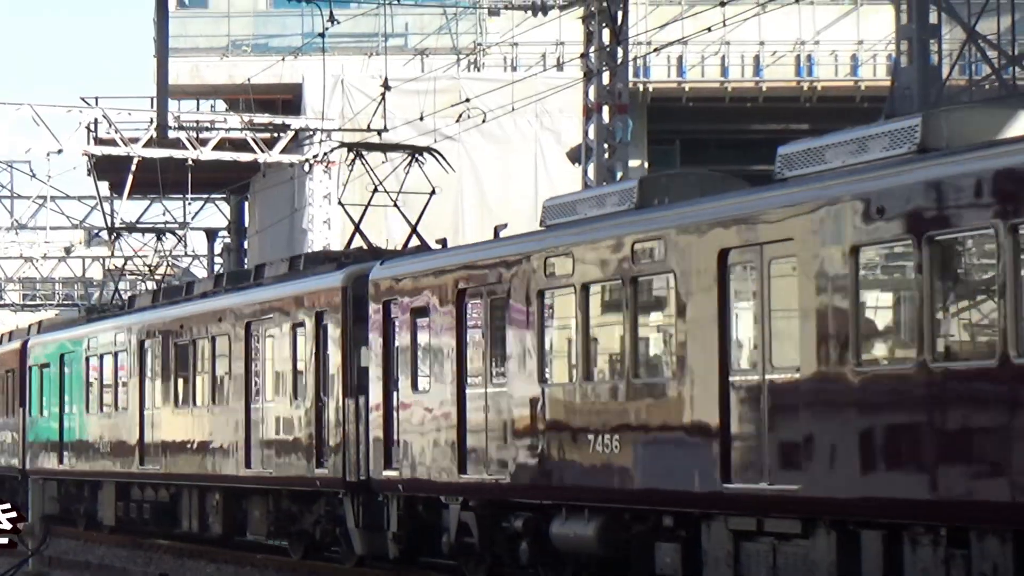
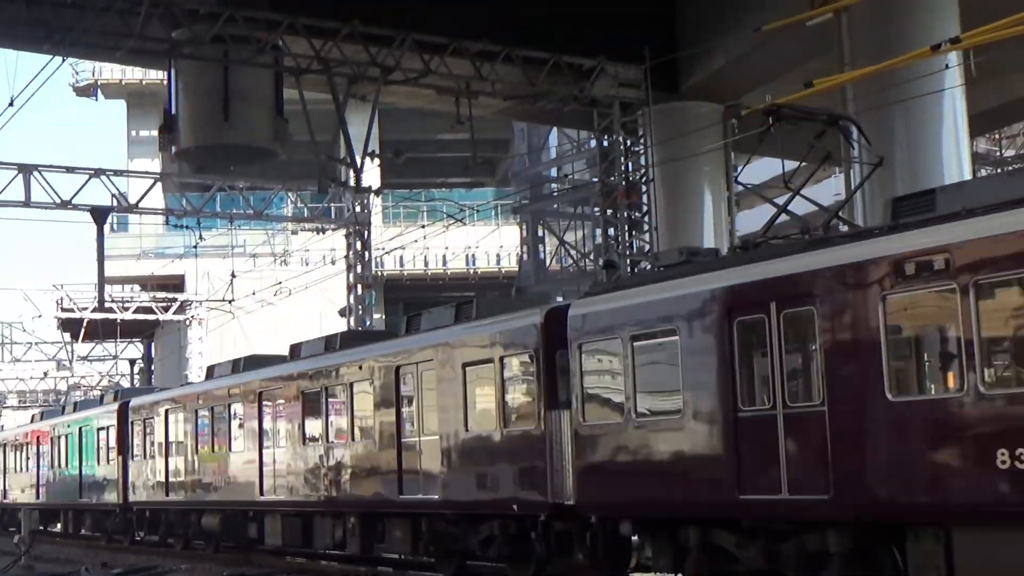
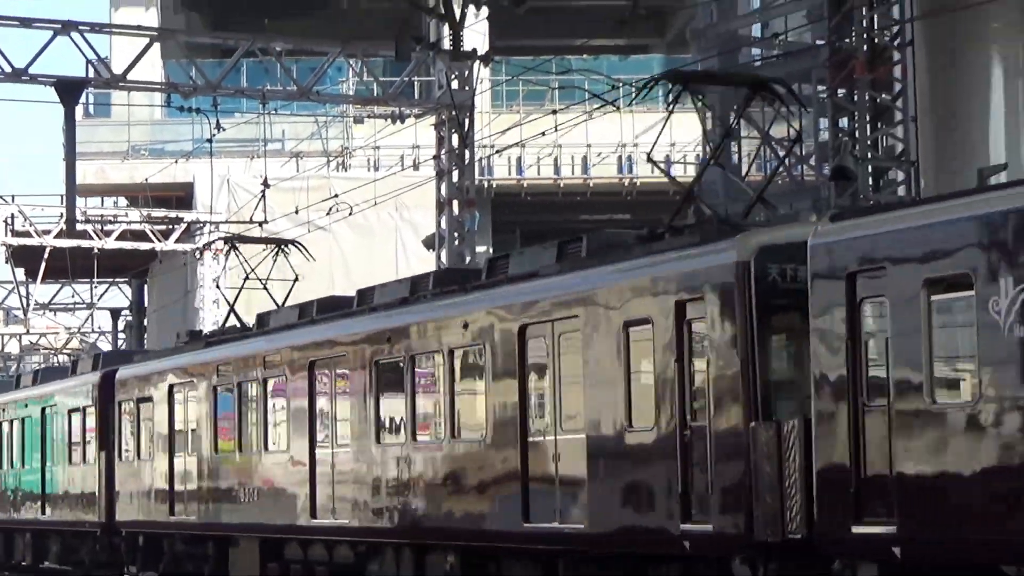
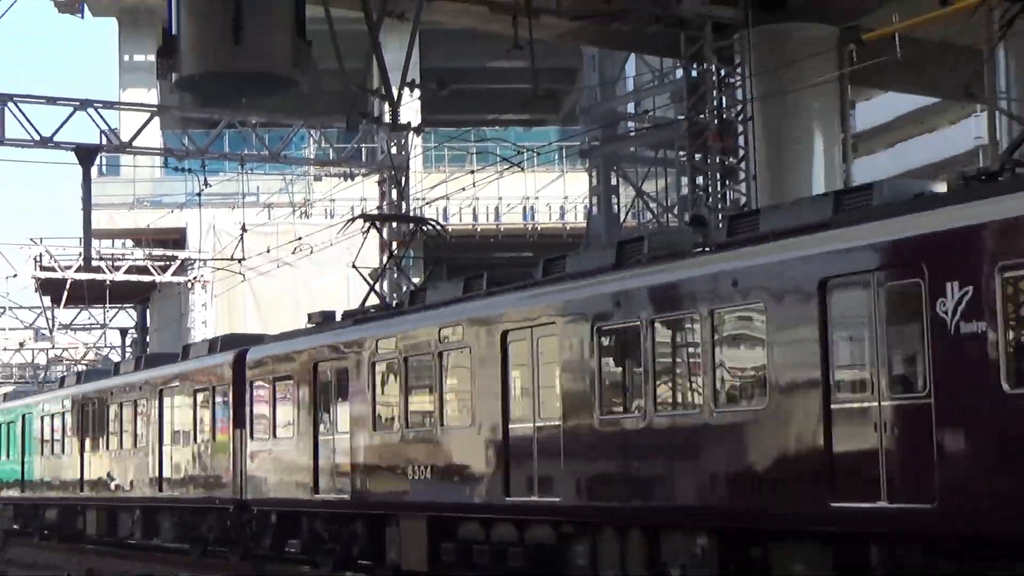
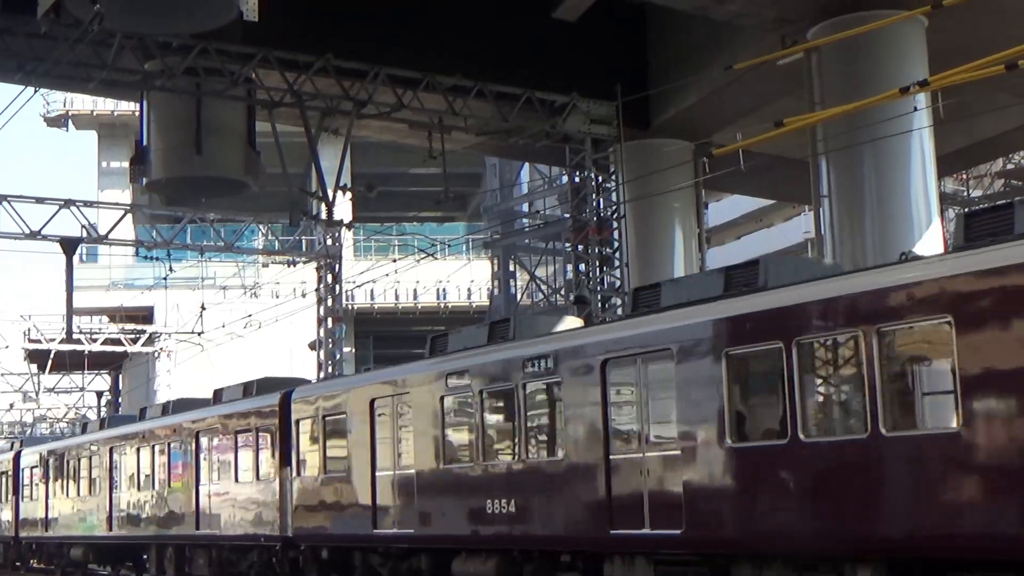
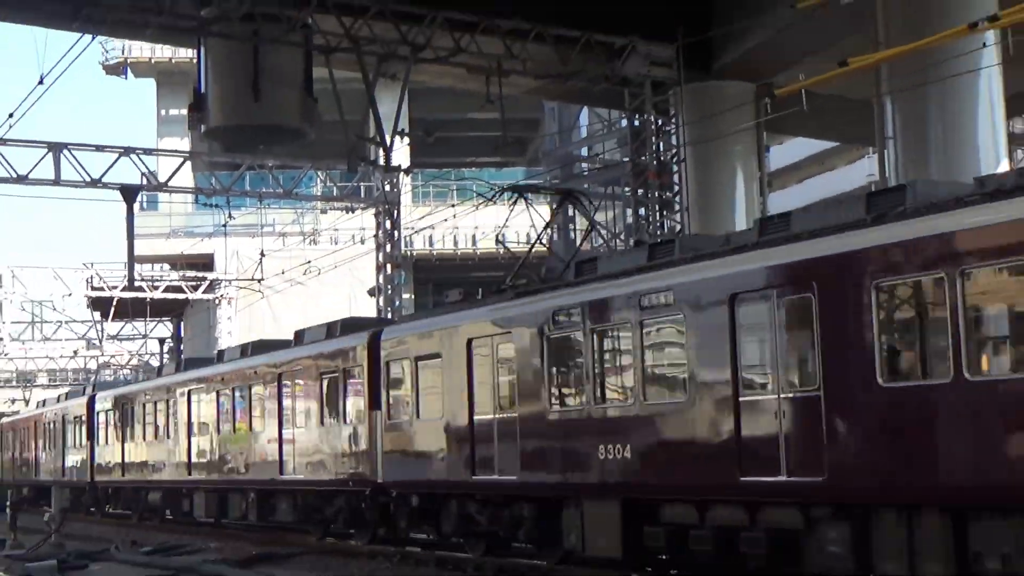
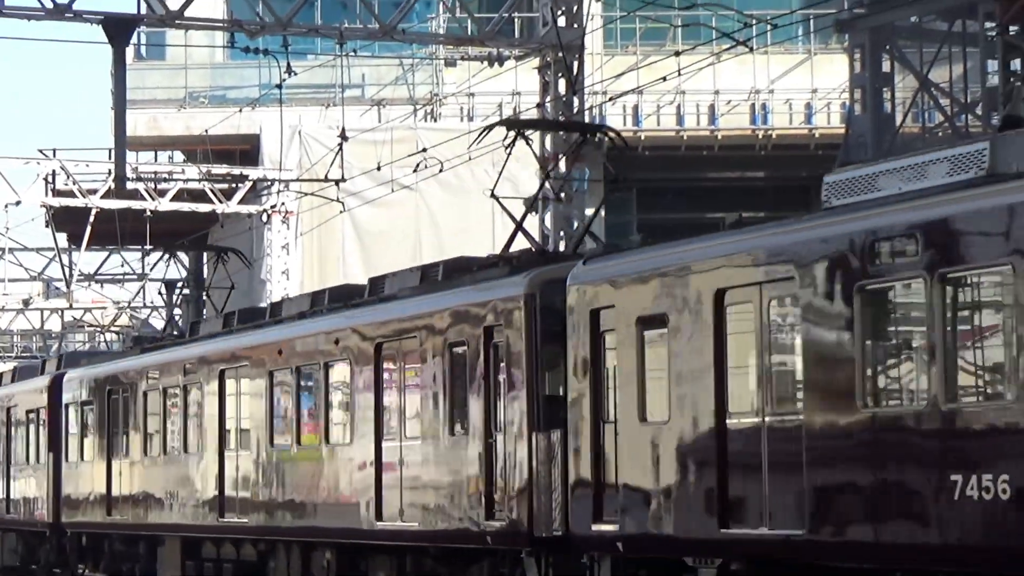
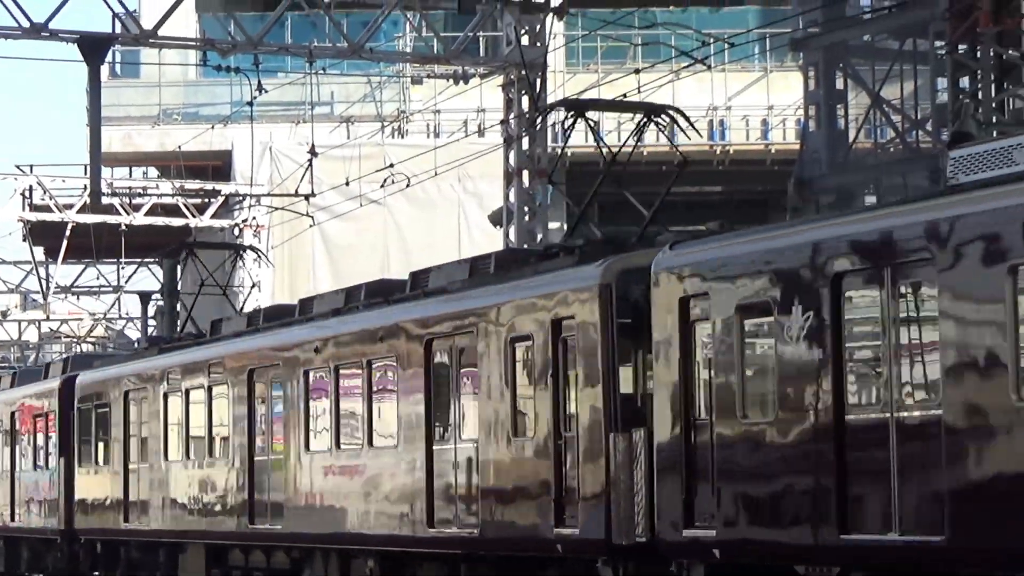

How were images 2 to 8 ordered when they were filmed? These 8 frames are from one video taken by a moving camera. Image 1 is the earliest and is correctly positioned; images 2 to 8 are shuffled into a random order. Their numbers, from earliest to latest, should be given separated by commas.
7, 8, 3, 4, 6, 2, 5
